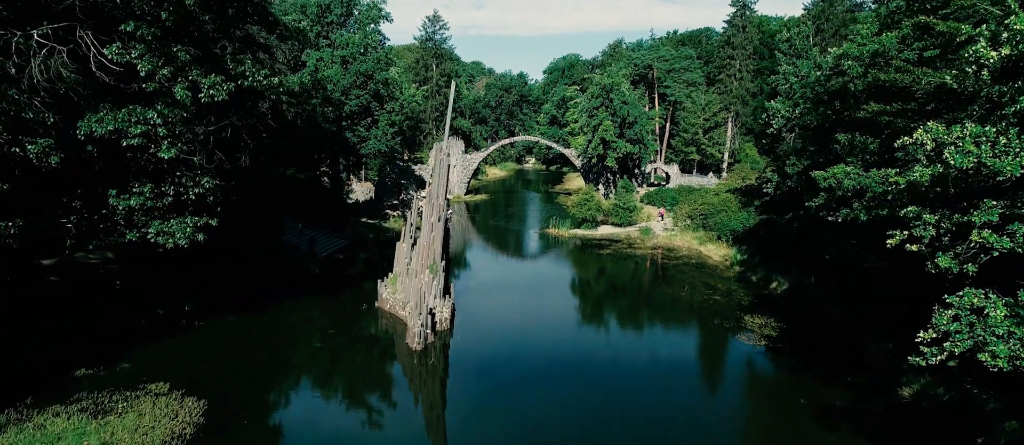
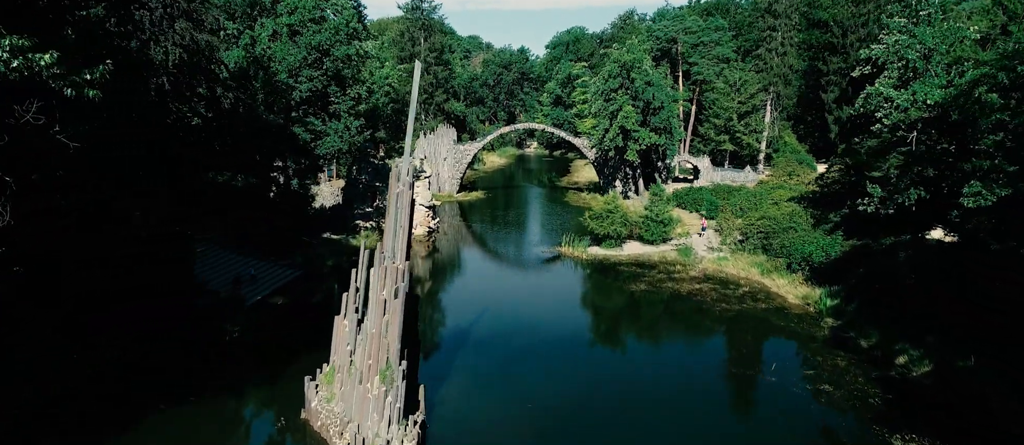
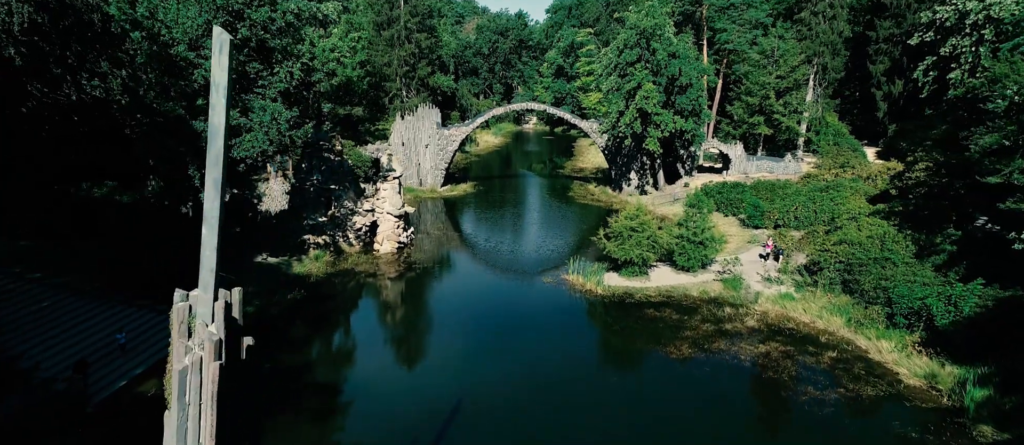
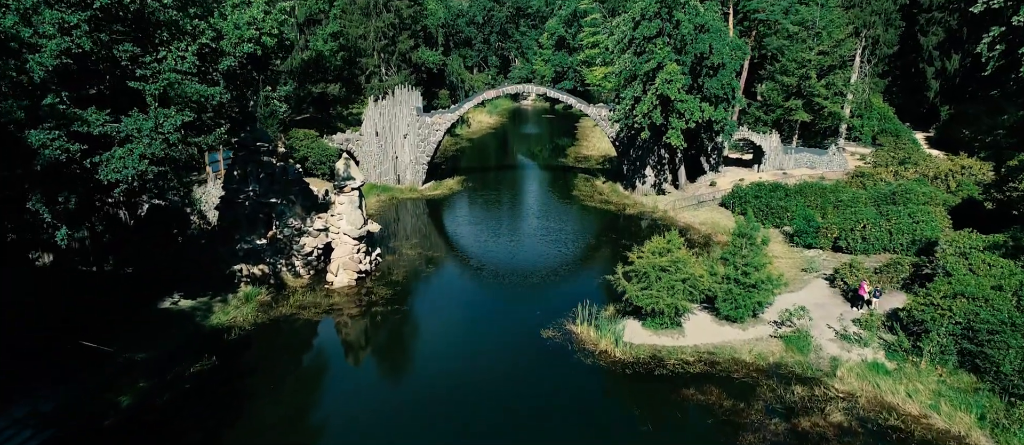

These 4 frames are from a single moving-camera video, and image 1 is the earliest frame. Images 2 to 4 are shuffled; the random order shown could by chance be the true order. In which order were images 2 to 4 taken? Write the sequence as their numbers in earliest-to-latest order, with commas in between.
2, 3, 4
